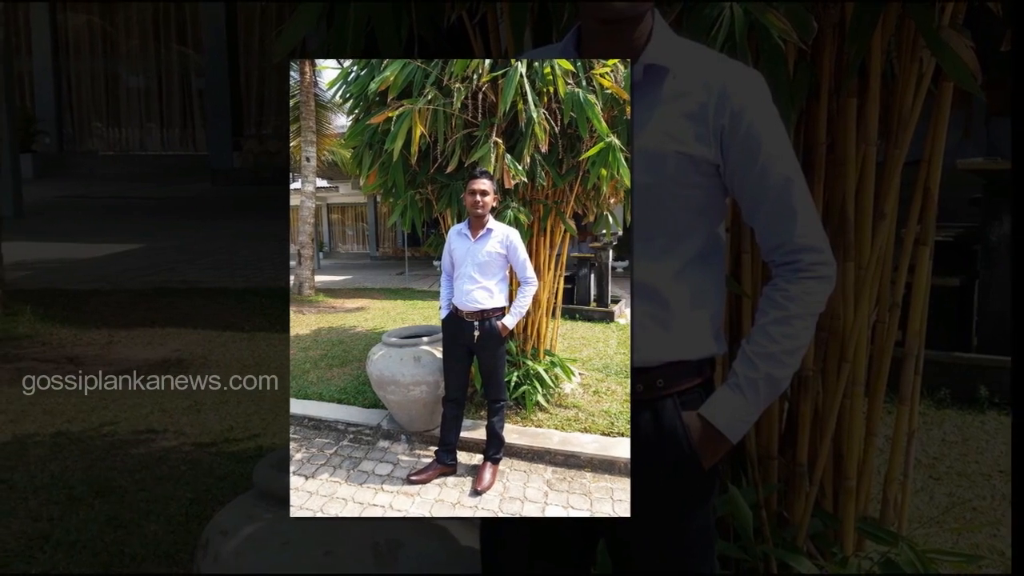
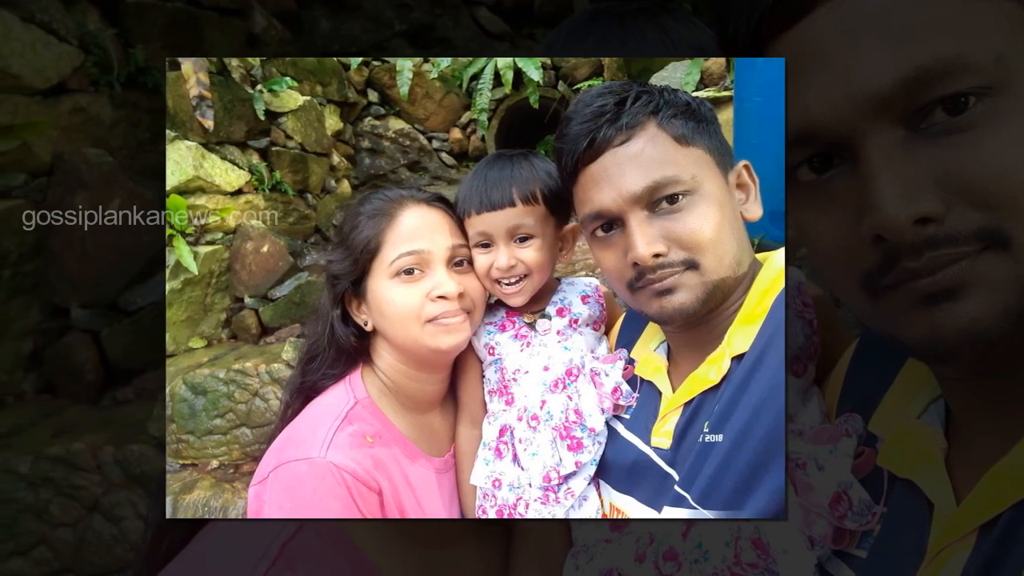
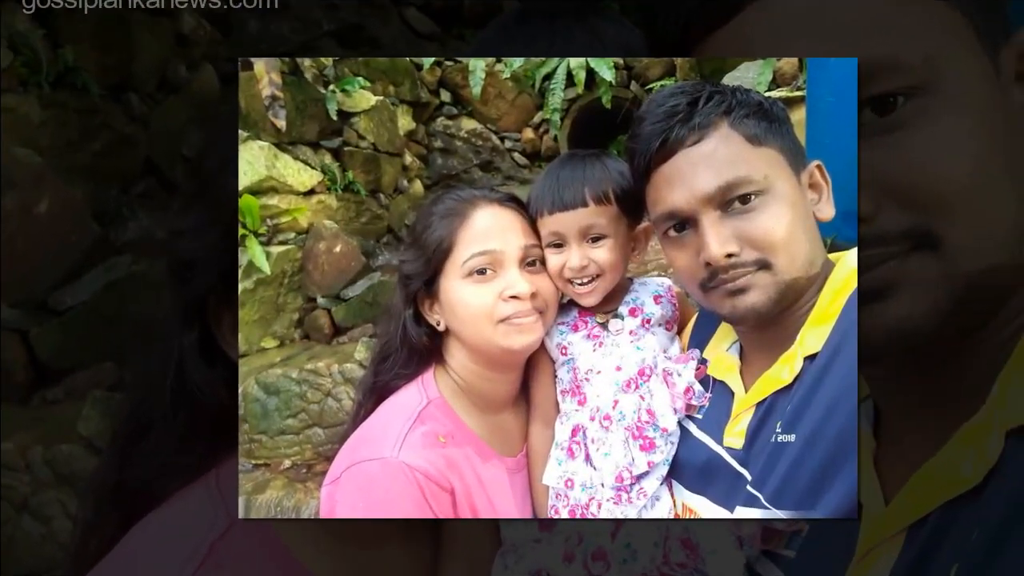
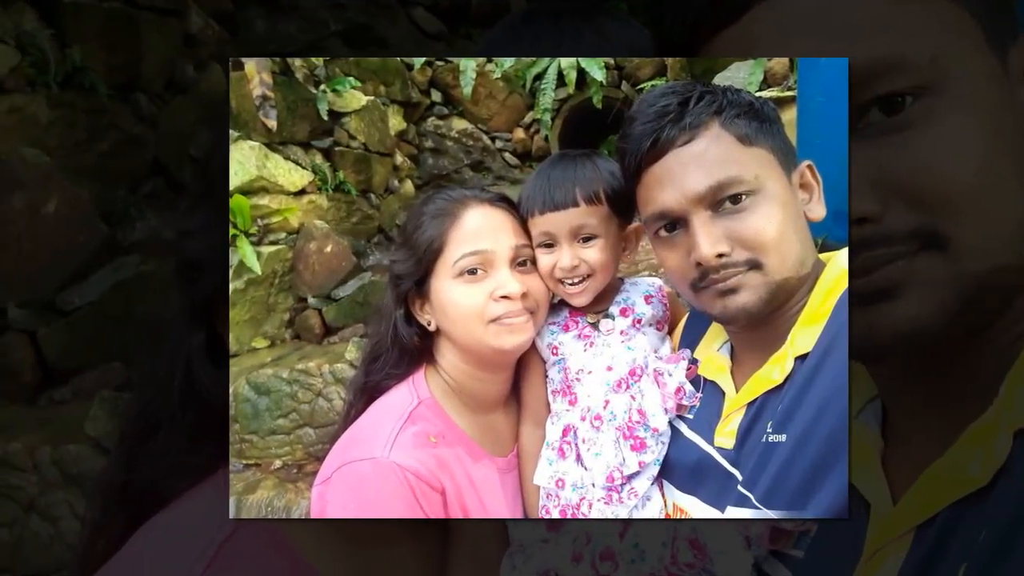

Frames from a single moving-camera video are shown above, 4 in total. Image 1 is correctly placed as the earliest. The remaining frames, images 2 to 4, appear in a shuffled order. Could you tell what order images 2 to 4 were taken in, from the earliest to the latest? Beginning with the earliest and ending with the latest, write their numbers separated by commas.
3, 4, 2
